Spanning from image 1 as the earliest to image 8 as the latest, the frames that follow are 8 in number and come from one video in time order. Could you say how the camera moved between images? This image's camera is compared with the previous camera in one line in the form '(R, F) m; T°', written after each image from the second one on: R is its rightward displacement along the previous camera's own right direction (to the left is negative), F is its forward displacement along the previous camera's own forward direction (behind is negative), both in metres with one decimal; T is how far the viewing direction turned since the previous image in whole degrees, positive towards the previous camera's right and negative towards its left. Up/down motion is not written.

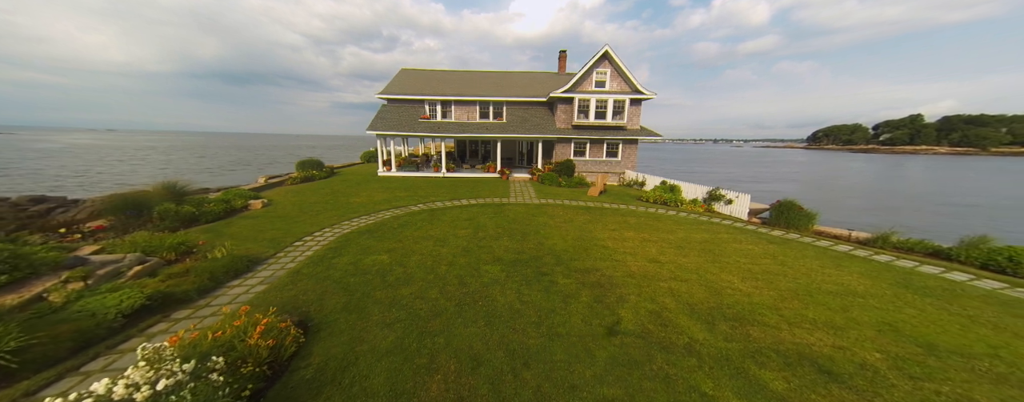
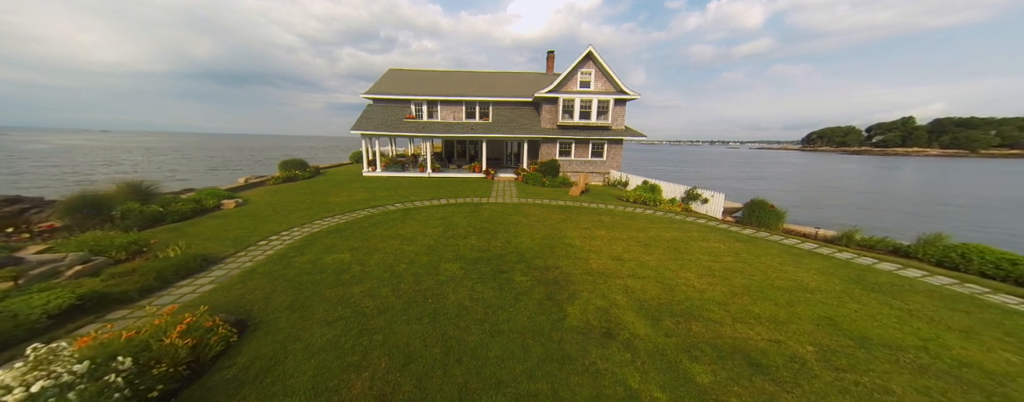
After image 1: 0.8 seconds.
(+1.0, 0.0) m; +1°
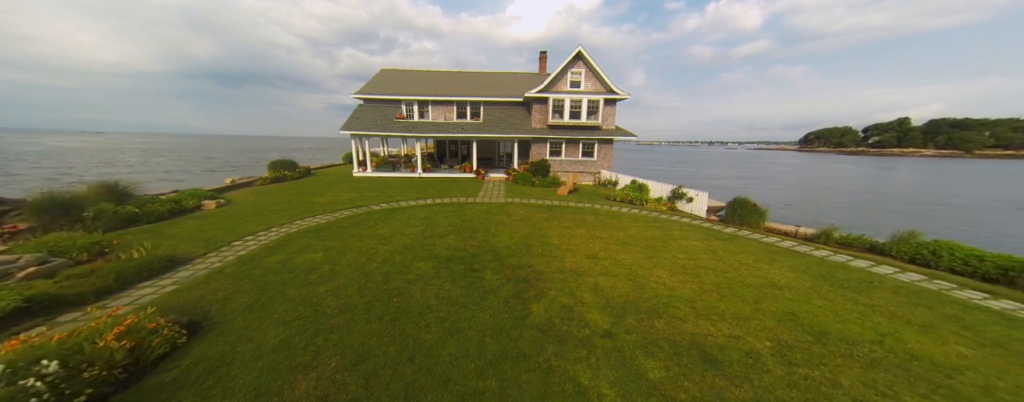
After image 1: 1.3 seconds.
(+0.7, 0.0) m; 0°
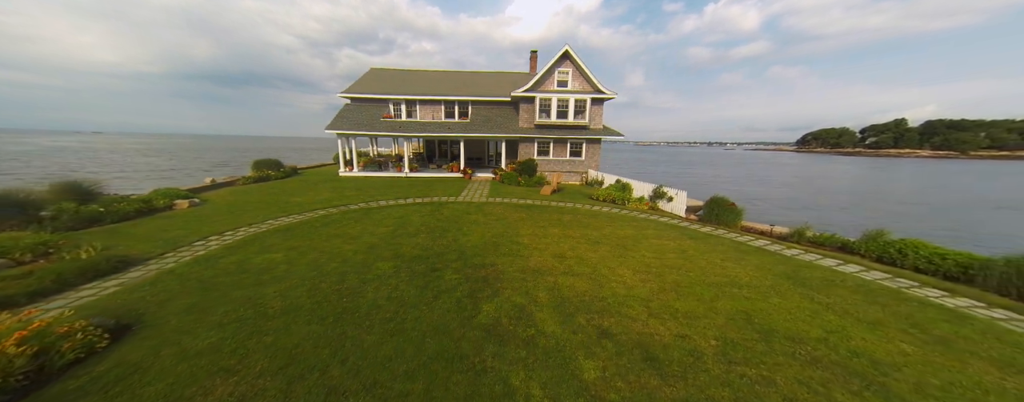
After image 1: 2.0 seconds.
(+1.0, +0.1) m; 0°
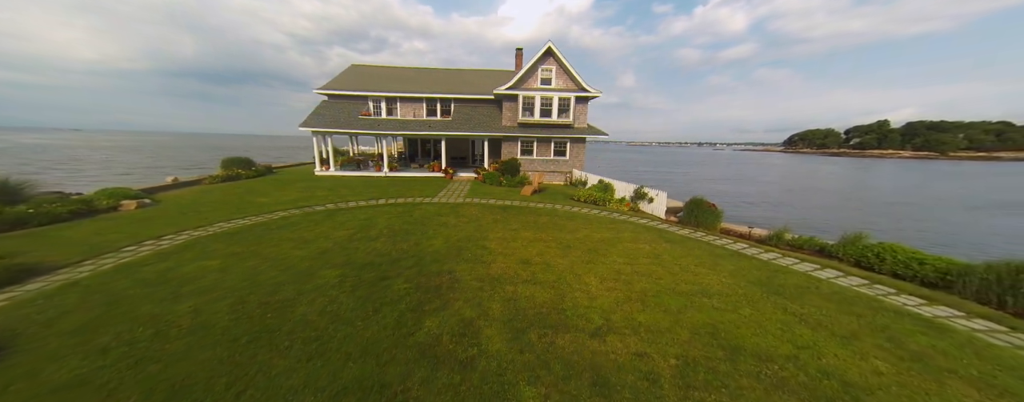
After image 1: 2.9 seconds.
(+0.8, +0.5) m; +1°
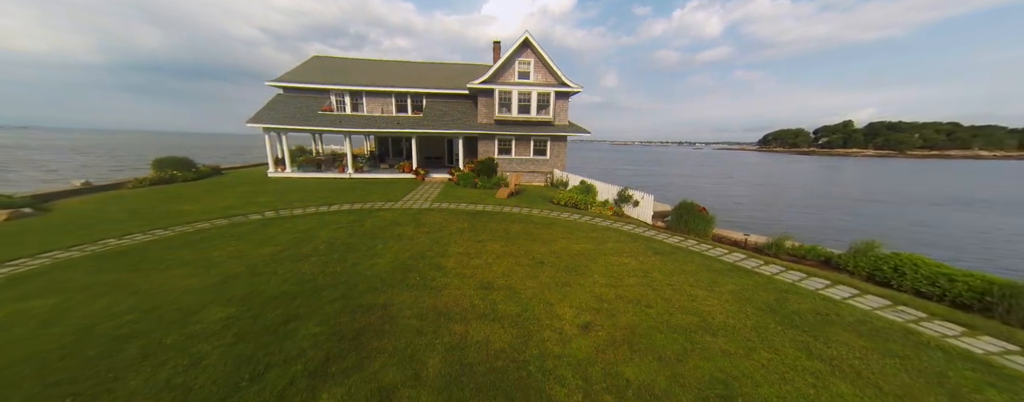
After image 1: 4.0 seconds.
(+0.6, +1.5) m; +3°
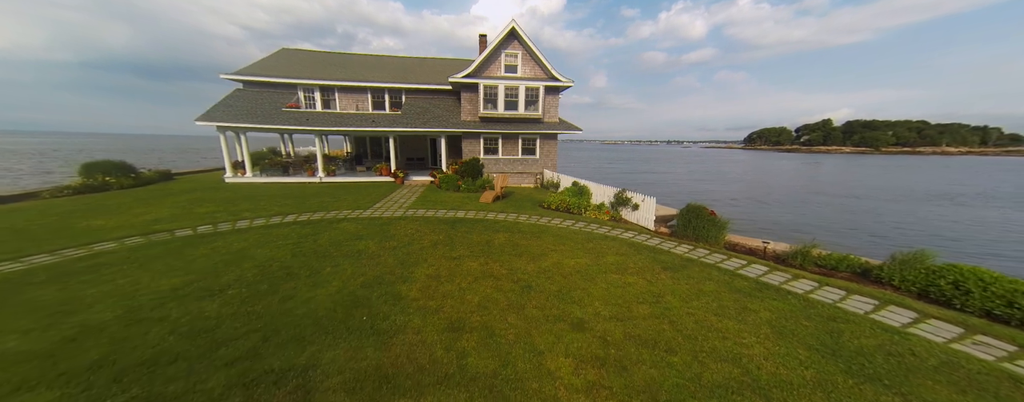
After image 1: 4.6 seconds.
(+0.3, +1.5) m; +2°
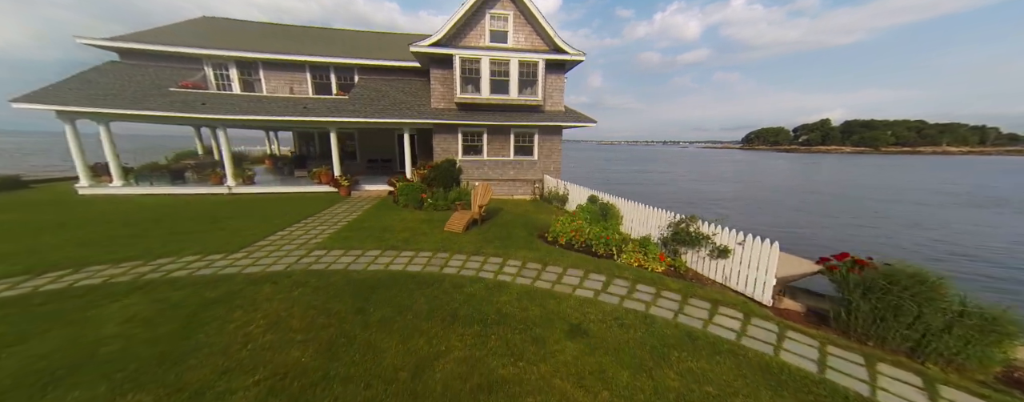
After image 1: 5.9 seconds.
(+0.4, +5.4) m; +1°
